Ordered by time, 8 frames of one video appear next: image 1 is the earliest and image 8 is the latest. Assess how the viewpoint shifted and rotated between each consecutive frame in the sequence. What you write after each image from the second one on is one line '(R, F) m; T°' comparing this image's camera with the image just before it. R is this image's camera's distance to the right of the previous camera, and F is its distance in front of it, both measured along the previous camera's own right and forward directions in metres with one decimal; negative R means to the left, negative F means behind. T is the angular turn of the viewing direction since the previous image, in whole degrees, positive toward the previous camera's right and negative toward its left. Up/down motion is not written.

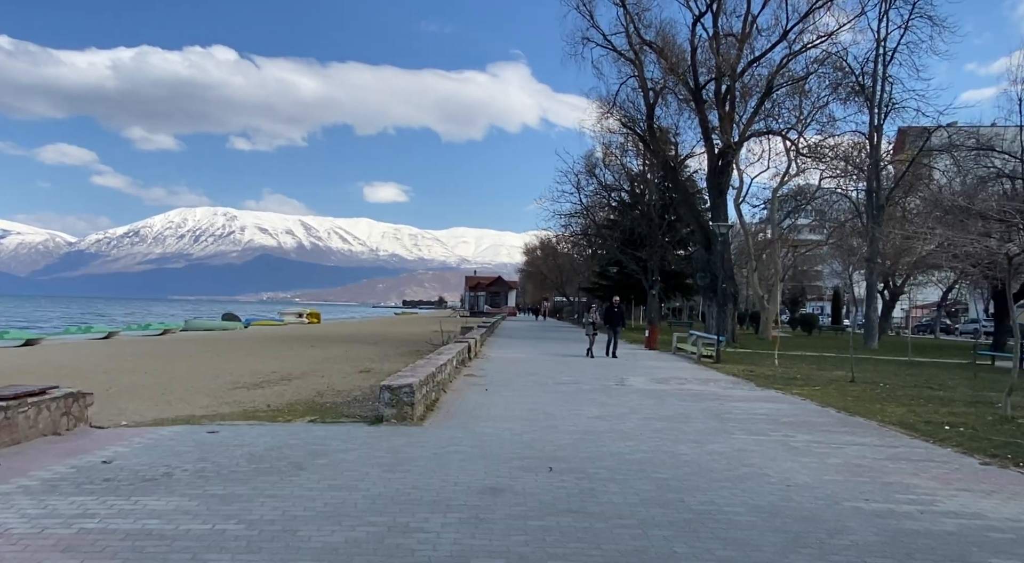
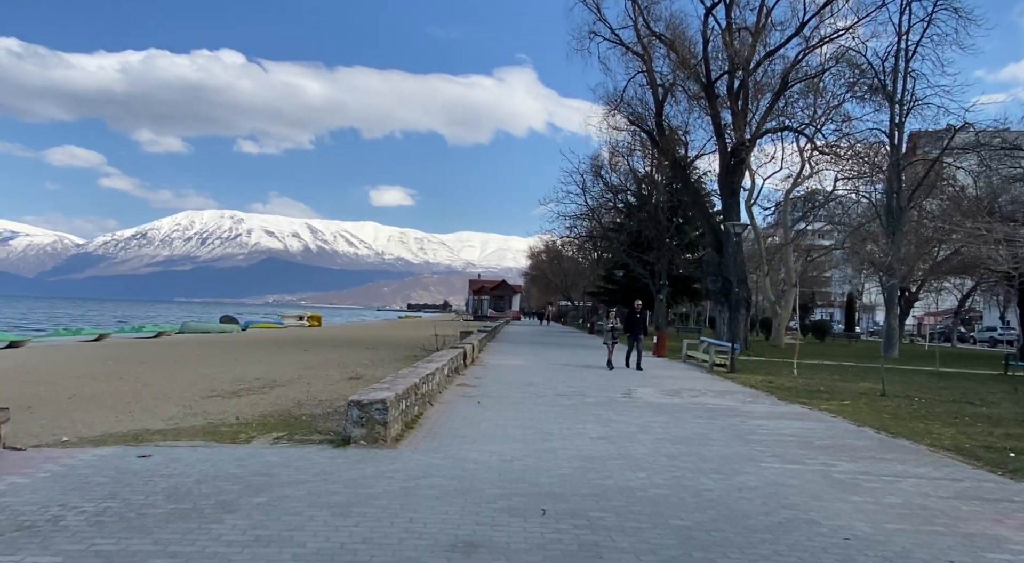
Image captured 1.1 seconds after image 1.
(+0.1, +1.3) m; 0°
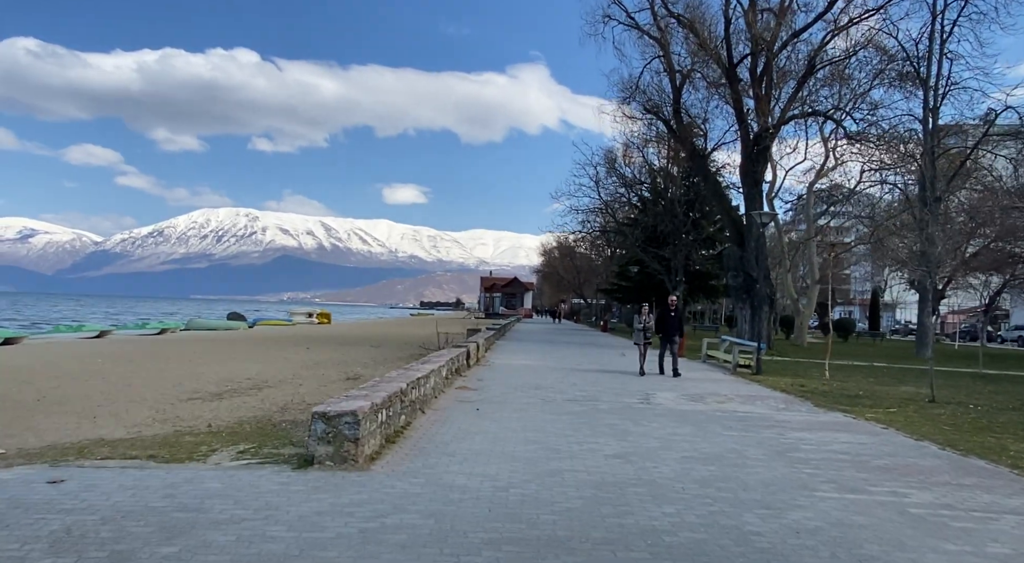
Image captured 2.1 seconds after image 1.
(+0.1, +1.3) m; -1°
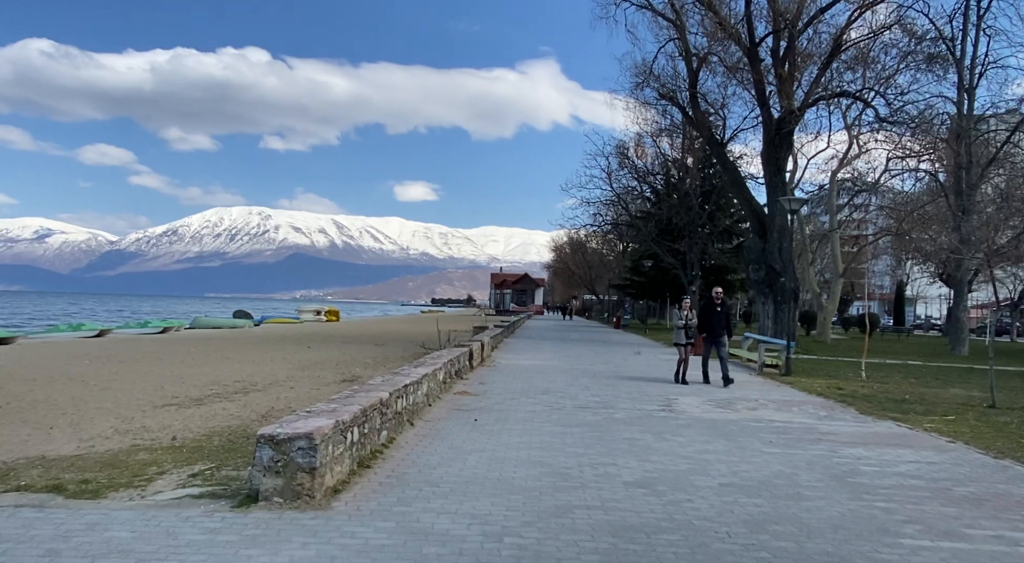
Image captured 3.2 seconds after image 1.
(+0.1, +1.3) m; -1°
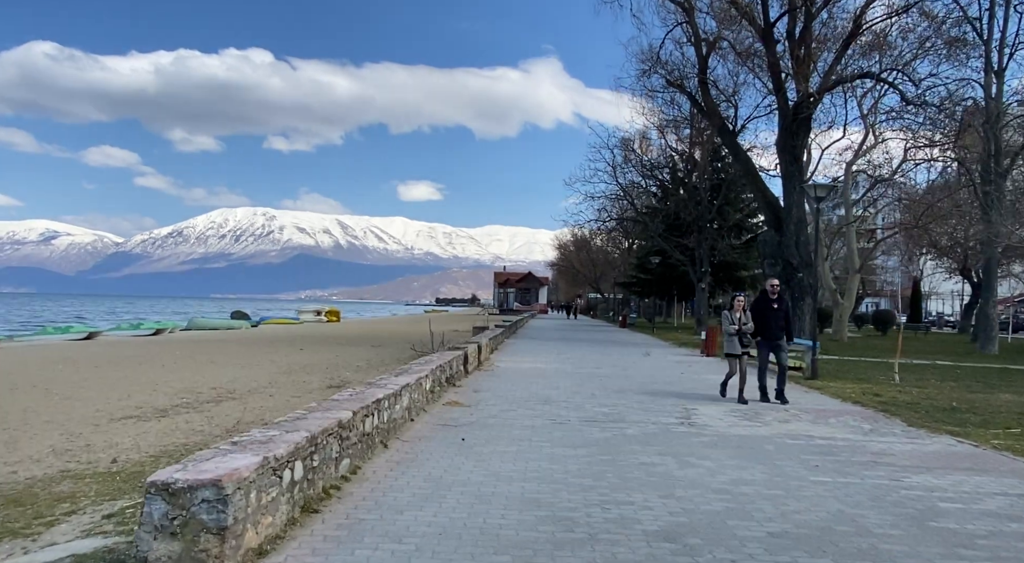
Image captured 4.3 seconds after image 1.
(+0.1, +1.3) m; 0°
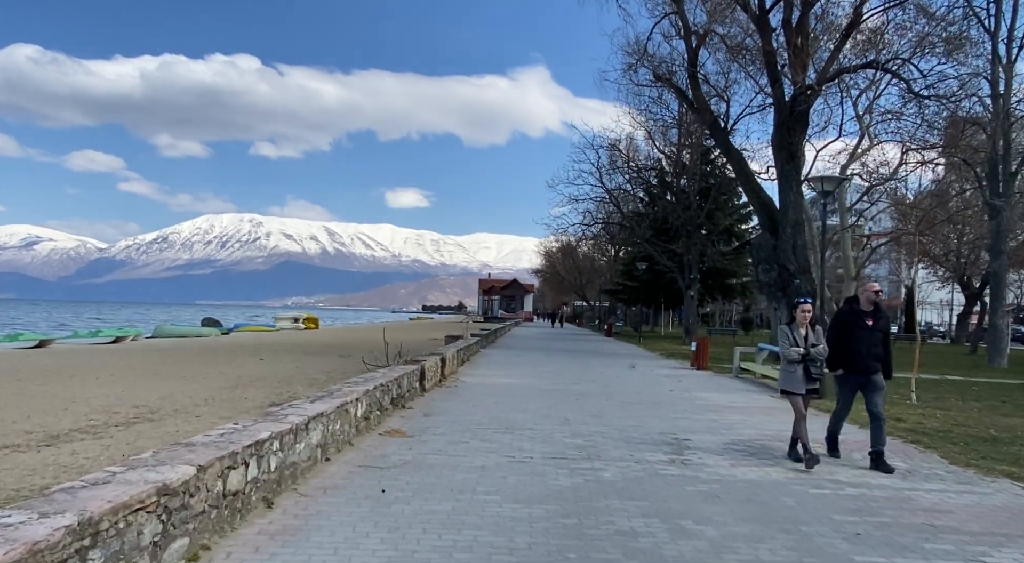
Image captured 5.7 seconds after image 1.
(+0.4, +1.8) m; +1°
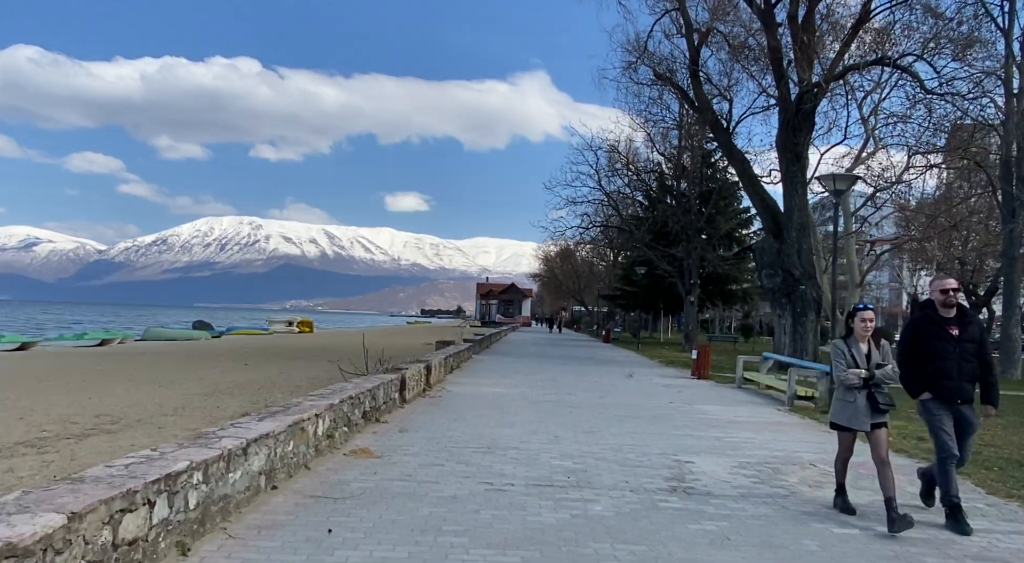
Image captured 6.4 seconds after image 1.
(+0.2, +0.9) m; 0°
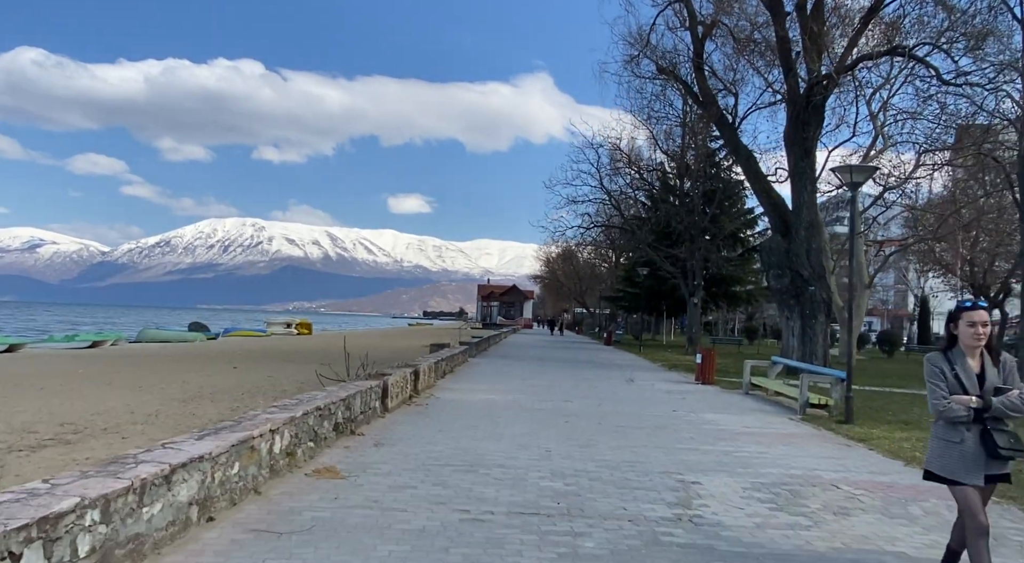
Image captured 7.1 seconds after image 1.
(+0.2, +0.8) m; 0°
